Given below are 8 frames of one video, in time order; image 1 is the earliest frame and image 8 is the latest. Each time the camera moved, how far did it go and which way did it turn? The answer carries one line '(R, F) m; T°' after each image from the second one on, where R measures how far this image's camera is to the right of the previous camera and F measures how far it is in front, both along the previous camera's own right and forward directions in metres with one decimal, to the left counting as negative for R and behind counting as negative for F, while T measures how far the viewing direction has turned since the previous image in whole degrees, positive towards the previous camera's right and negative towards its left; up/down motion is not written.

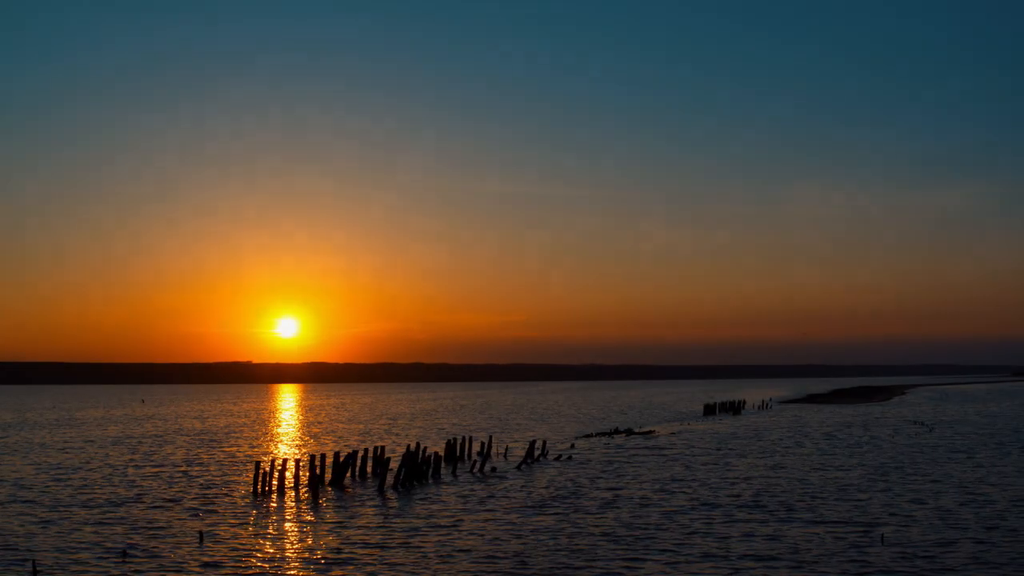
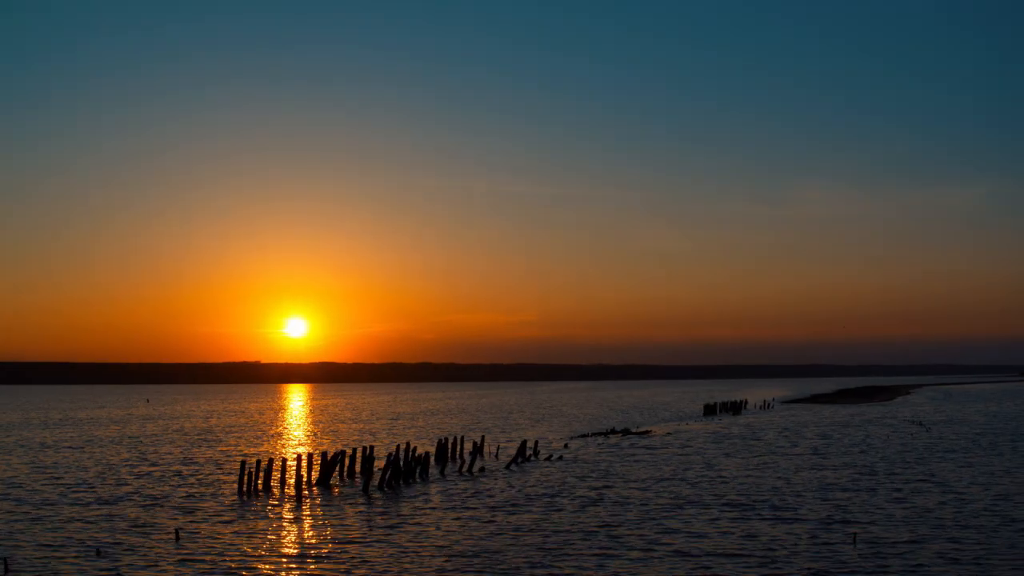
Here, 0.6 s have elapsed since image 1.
(+0.7, -0.3) m; 0°
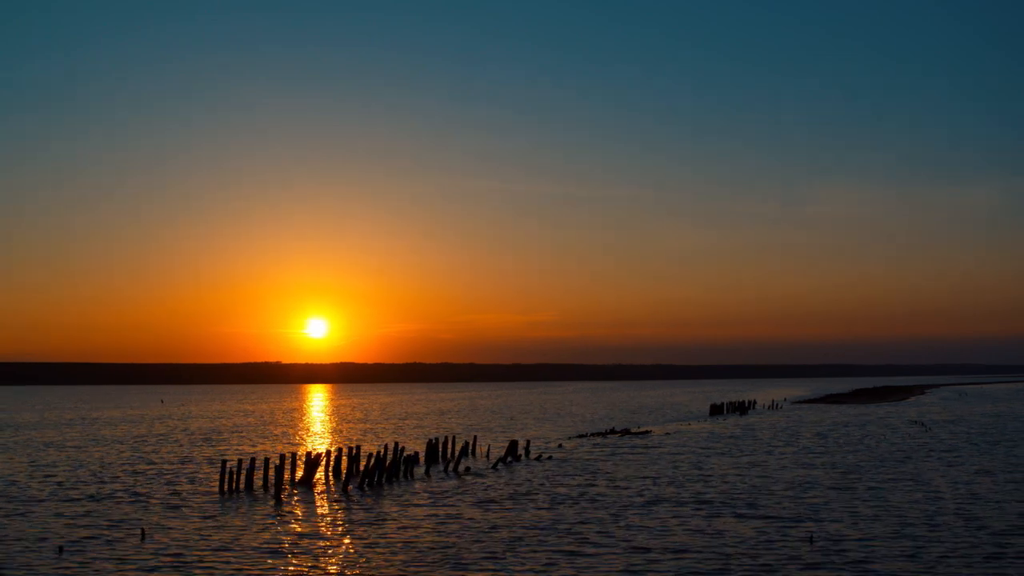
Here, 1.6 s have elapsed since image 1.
(+1.3, -0.6) m; -1°
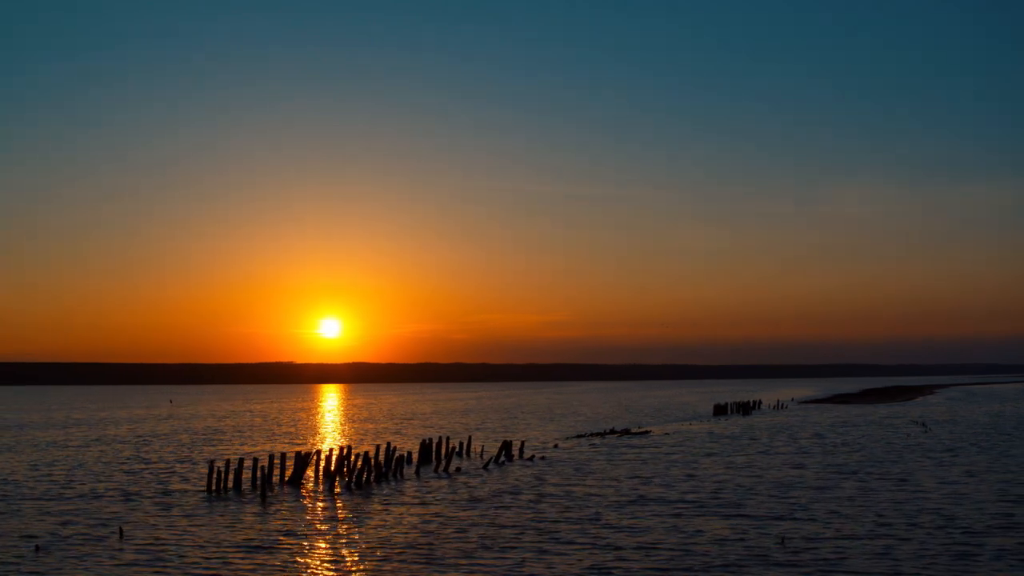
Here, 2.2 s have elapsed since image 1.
(+0.8, -0.3) m; -1°
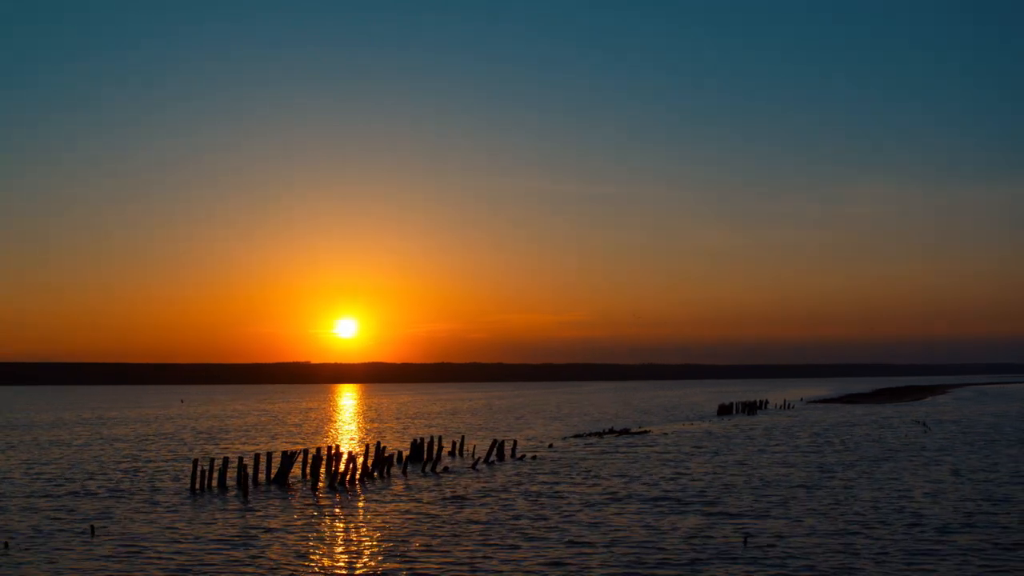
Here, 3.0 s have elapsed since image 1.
(+1.1, -0.3) m; -1°
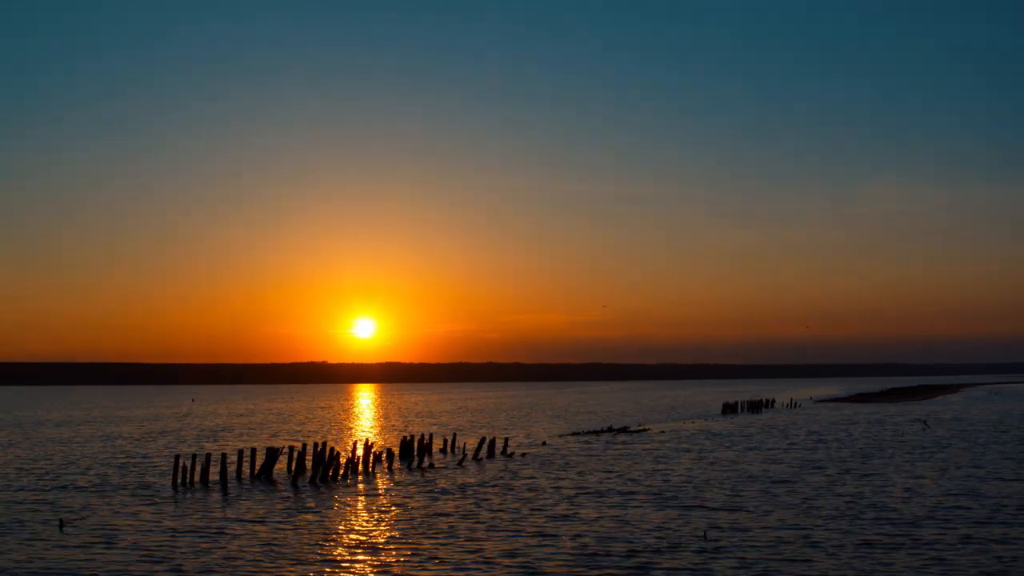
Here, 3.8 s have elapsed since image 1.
(+1.1, -0.2) m; -1°
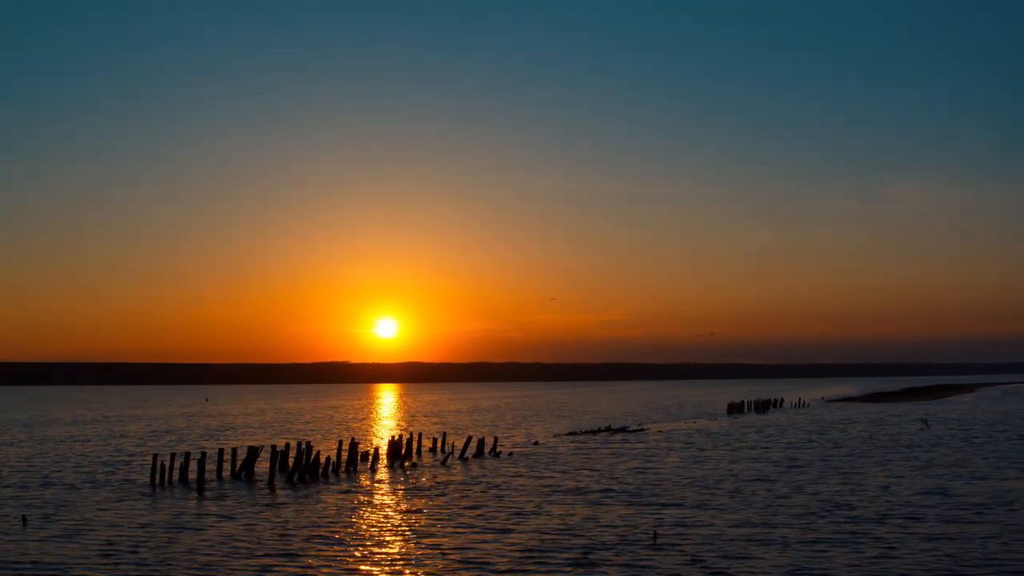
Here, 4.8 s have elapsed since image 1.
(+1.3, -0.2) m; -1°
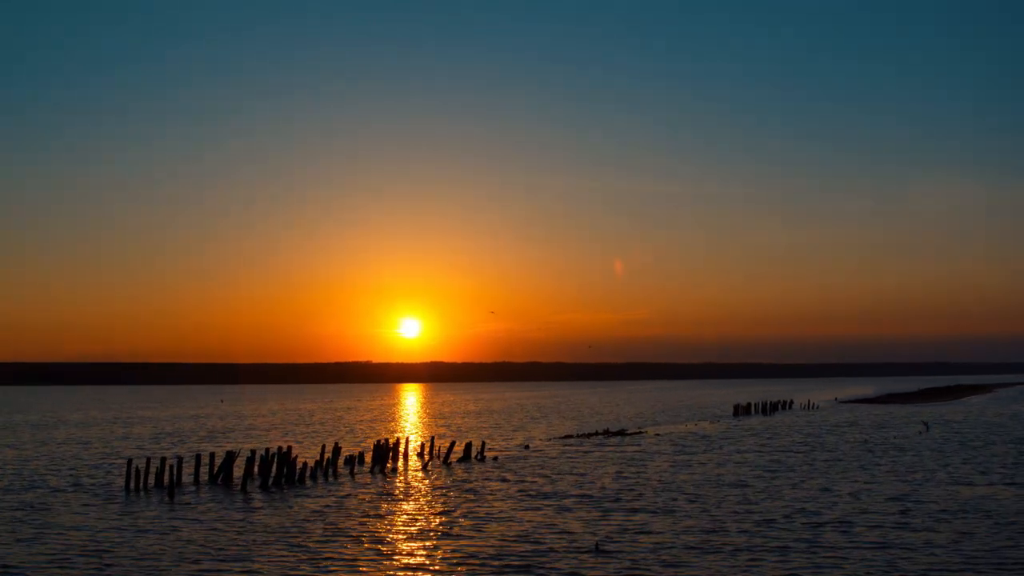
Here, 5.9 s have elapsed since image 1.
(+1.4, 0.0) m; -1°
